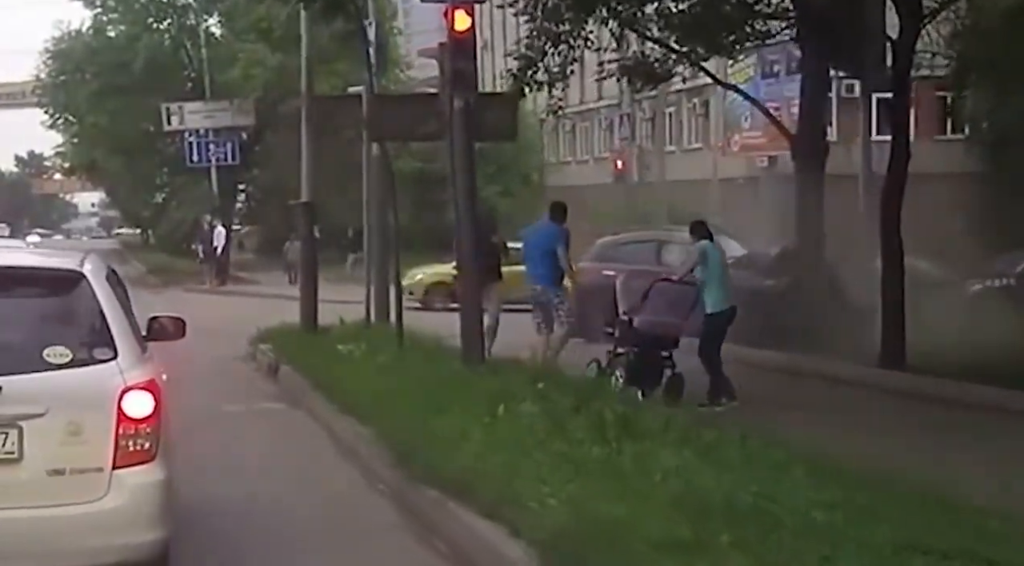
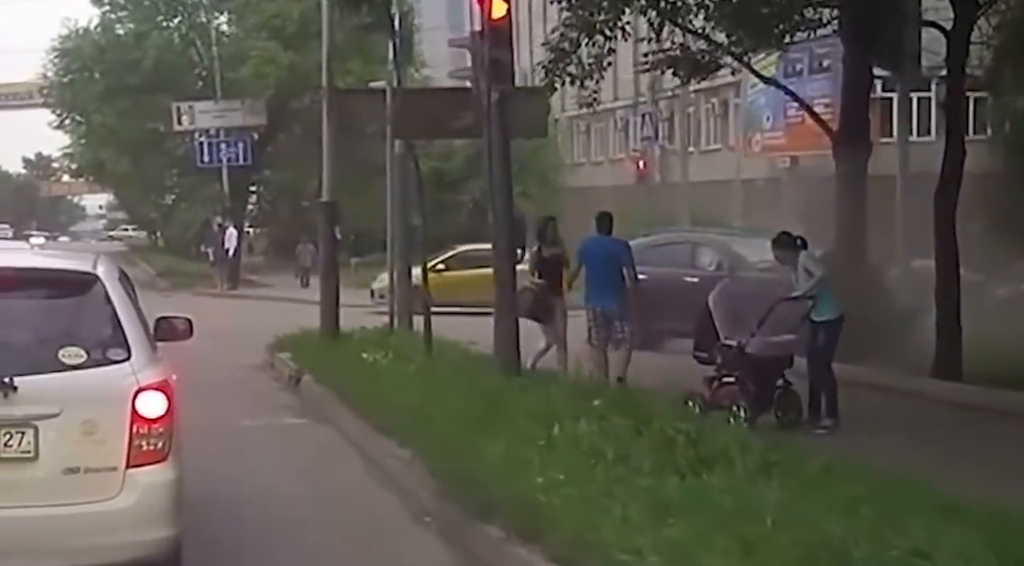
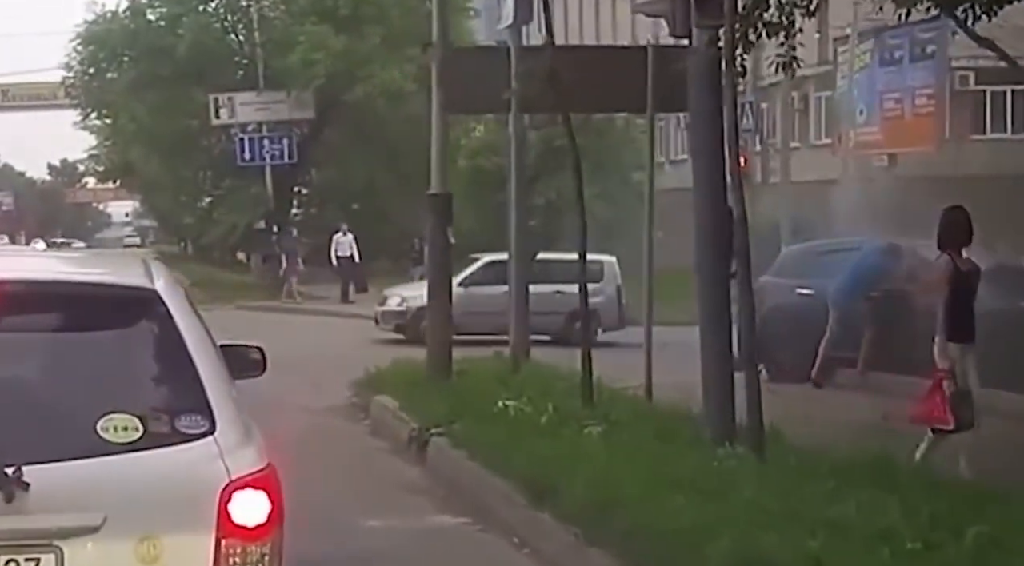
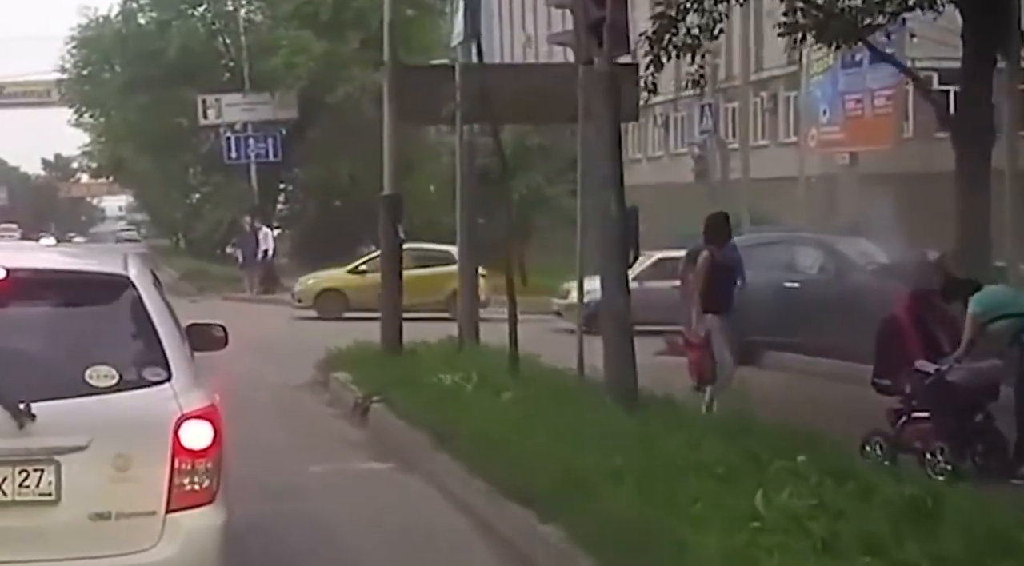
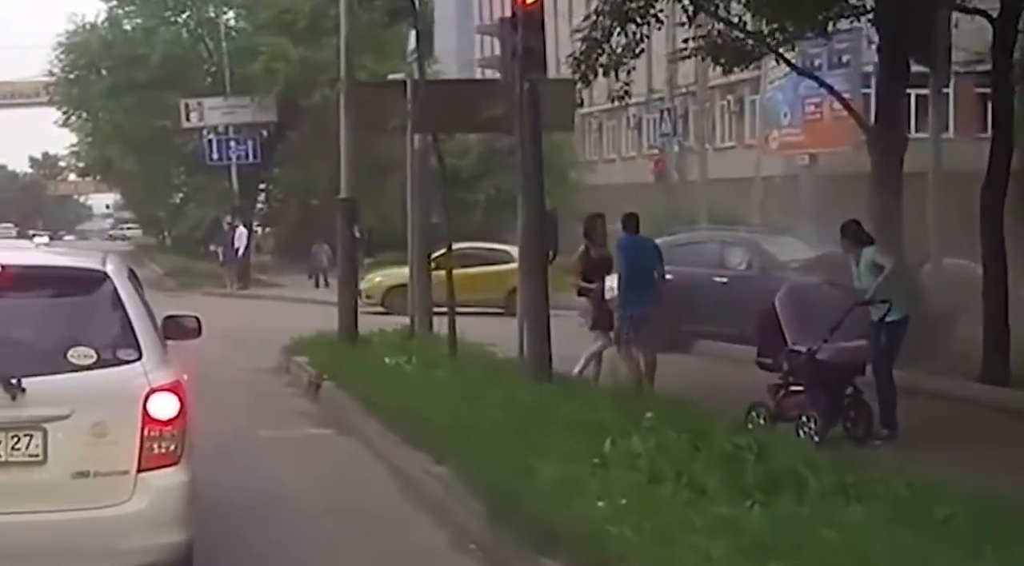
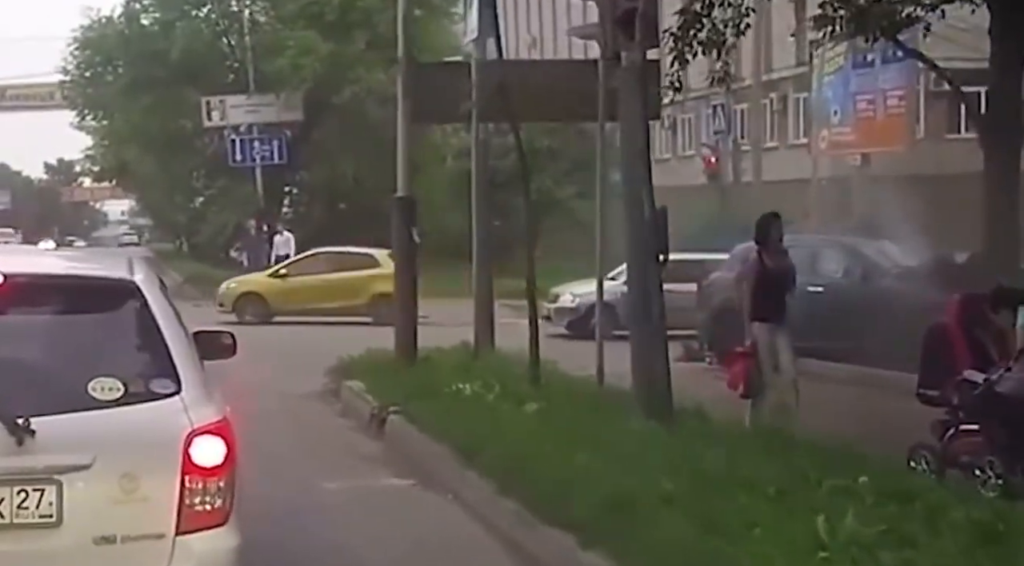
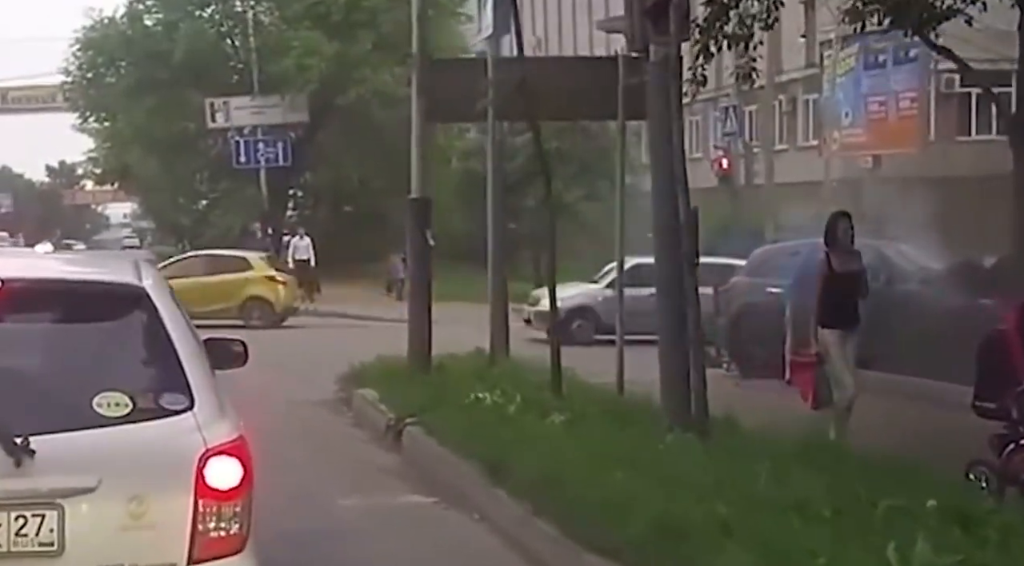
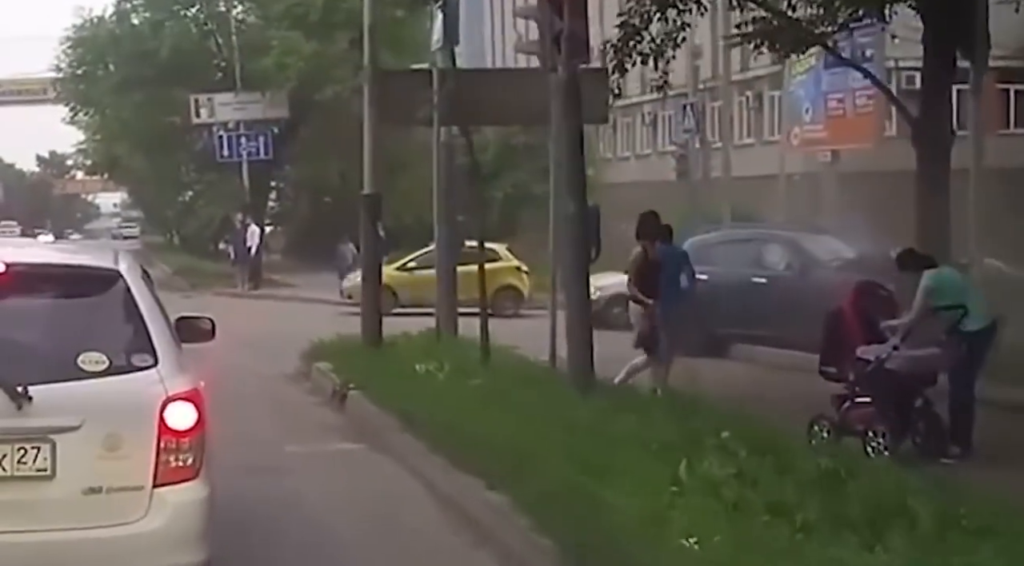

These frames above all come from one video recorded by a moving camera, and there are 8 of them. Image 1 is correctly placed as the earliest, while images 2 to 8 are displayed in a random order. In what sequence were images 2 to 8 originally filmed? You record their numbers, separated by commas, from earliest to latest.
2, 5, 8, 4, 6, 7, 3
